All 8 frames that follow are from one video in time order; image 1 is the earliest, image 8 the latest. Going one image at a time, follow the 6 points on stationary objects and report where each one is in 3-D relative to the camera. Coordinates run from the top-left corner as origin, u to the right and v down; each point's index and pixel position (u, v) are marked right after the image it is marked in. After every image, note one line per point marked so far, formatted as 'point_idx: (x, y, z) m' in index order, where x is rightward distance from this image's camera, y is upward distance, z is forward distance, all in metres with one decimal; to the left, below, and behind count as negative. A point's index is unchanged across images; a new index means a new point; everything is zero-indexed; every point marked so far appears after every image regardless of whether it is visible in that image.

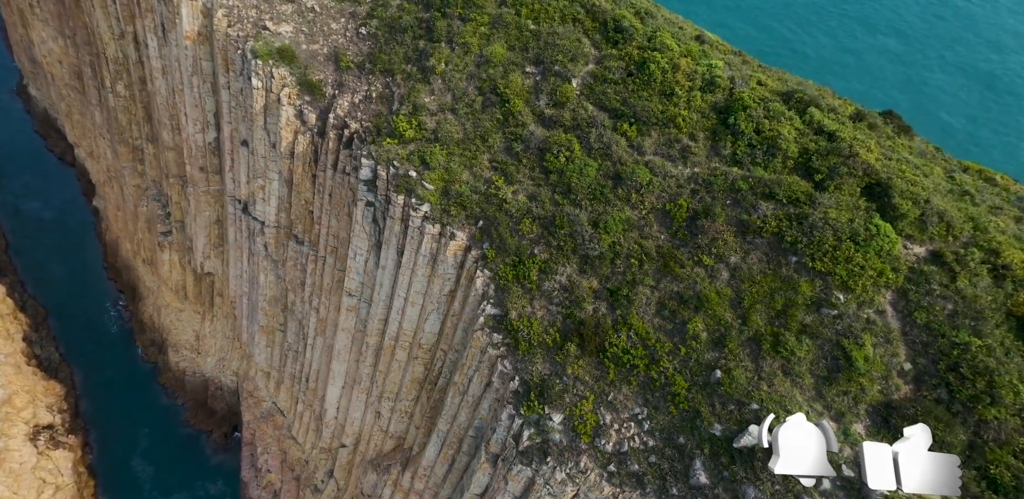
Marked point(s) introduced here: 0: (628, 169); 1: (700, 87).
0: (+3.5, +2.5, +18.1) m
1: (+6.1, +5.0, +18.9) m
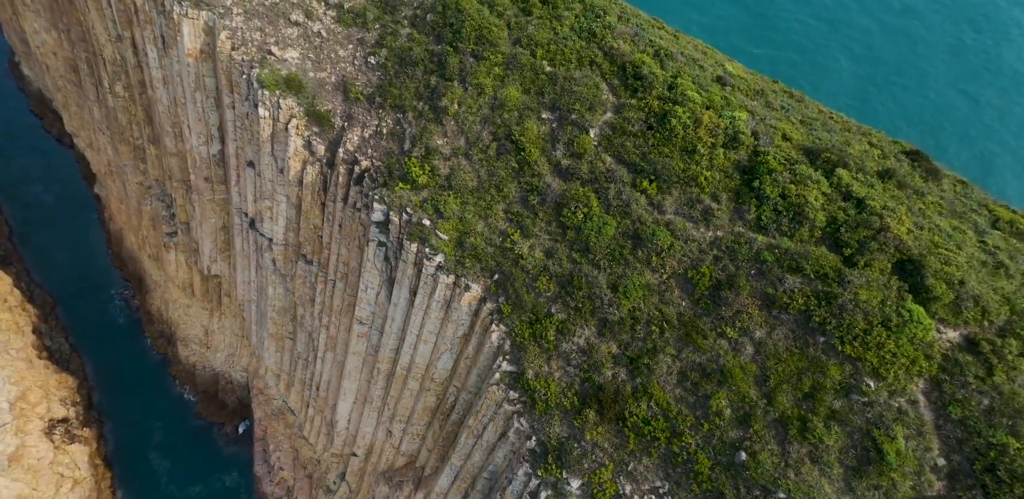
0: (+4.1, +0.6, +17.6) m
1: (+6.6, +3.2, +18.3) m
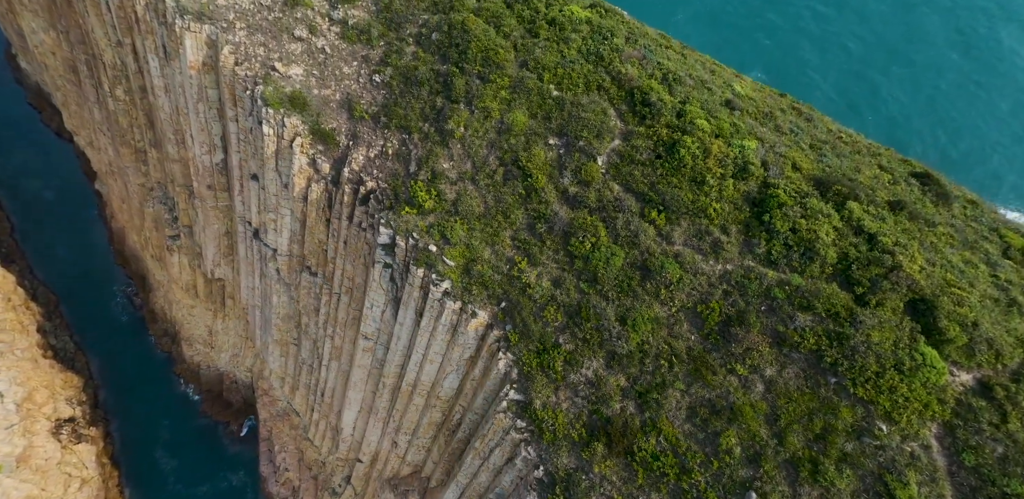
0: (+4.3, -0.3, +17.5) m
1: (+6.8, +2.2, +18.2) m
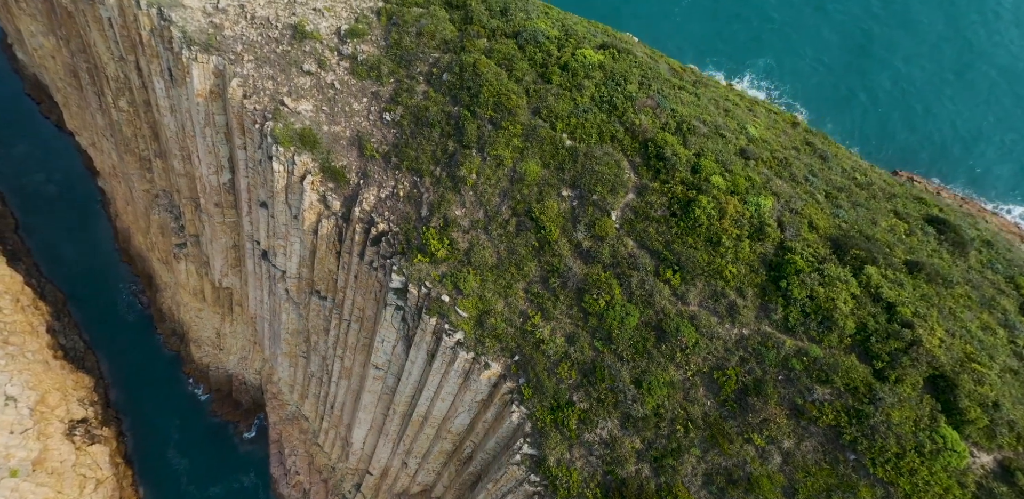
0: (+4.7, -2.2, +17.4) m
1: (+7.3, +0.4, +18.0) m
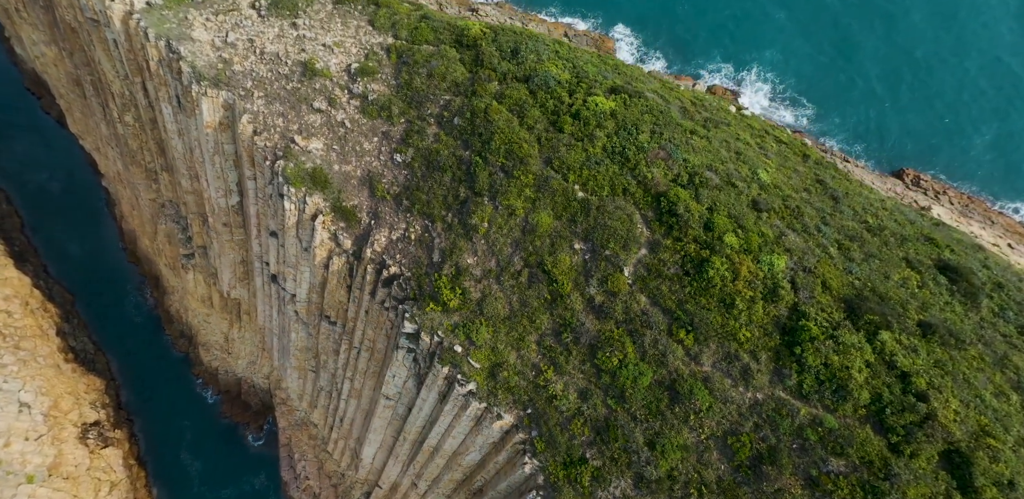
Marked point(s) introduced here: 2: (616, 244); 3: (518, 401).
0: (+5.1, -4.0, +17.4) m
1: (+7.7, -1.4, +18.0) m
2: (+3.4, +0.2, +19.5) m
3: (+0.2, -5.1, +19.5) m
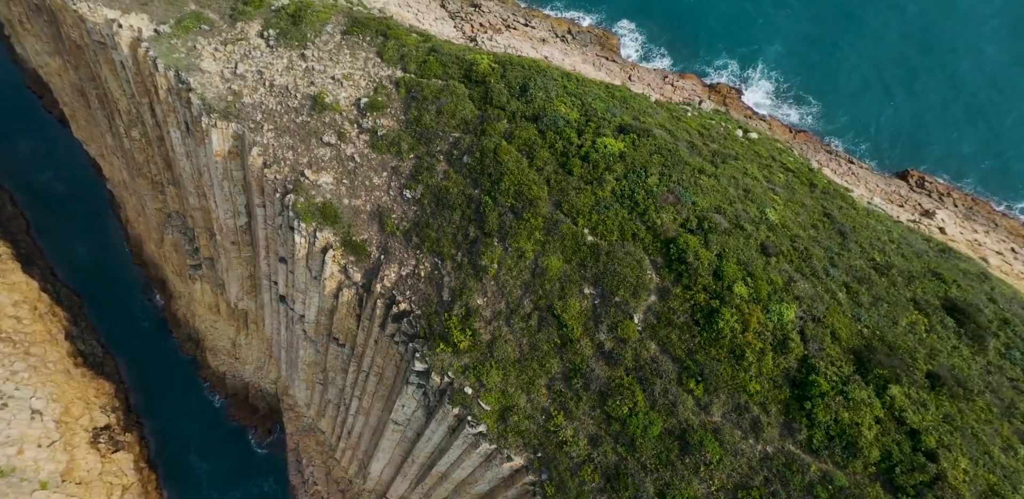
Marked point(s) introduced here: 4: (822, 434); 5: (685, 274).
0: (+5.5, -5.5, +17.6) m
1: (+8.0, -2.9, +18.1) m
2: (+3.8, -1.3, +19.6) m
3: (+0.6, -6.6, +19.7) m
4: (+8.9, -5.1, +16.9) m
5: (+5.7, -0.7, +19.5) m
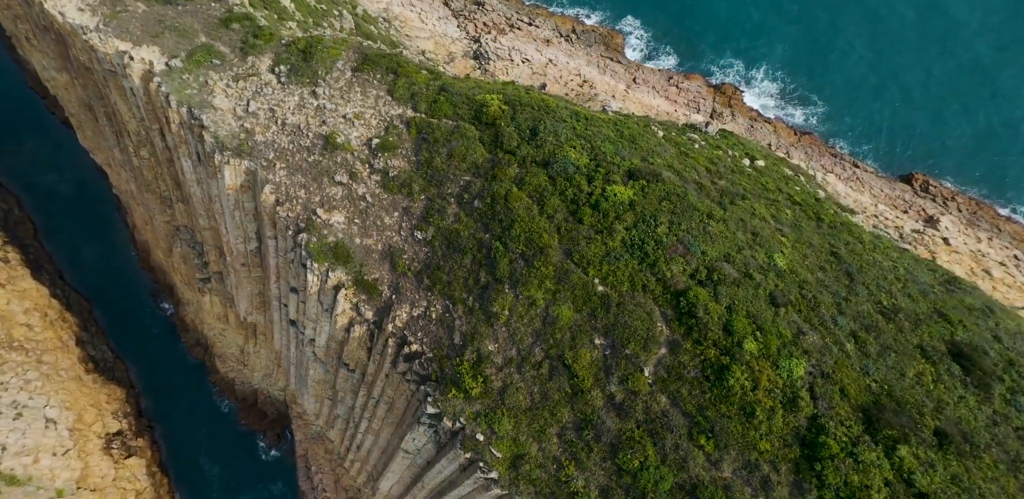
0: (+5.9, -7.3, +17.8) m
1: (+8.4, -4.7, +18.4) m
2: (+4.2, -3.1, +19.8) m
3: (+1.0, -8.4, +19.9) m
4: (+9.3, -6.9, +17.2) m
5: (+6.1, -2.5, +19.7) m
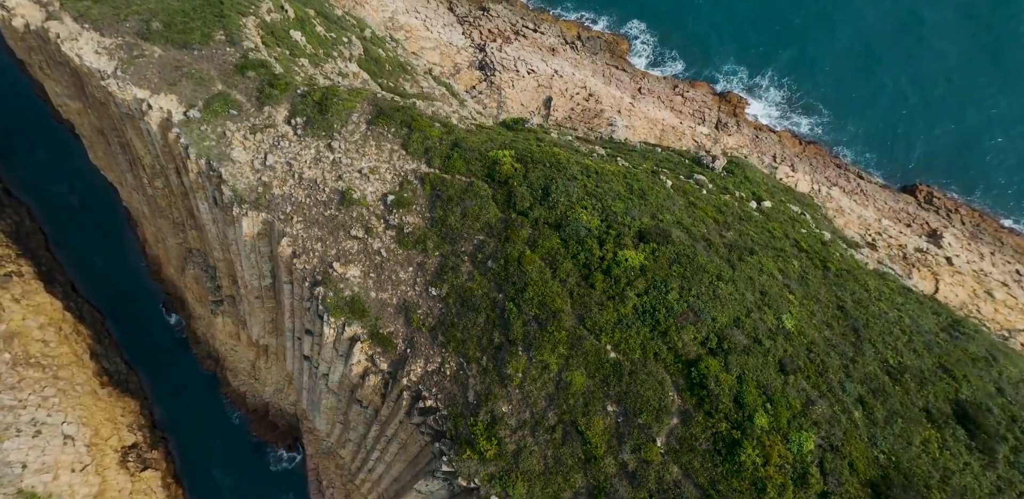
0: (+6.3, -9.7, +18.2) m
1: (+8.9, -7.1, +18.7) m
2: (+4.7, -5.5, +20.3) m
3: (+1.5, -10.8, +20.4) m
4: (+9.8, -9.3, +17.5) m
5: (+6.6, -4.9, +20.2) m
